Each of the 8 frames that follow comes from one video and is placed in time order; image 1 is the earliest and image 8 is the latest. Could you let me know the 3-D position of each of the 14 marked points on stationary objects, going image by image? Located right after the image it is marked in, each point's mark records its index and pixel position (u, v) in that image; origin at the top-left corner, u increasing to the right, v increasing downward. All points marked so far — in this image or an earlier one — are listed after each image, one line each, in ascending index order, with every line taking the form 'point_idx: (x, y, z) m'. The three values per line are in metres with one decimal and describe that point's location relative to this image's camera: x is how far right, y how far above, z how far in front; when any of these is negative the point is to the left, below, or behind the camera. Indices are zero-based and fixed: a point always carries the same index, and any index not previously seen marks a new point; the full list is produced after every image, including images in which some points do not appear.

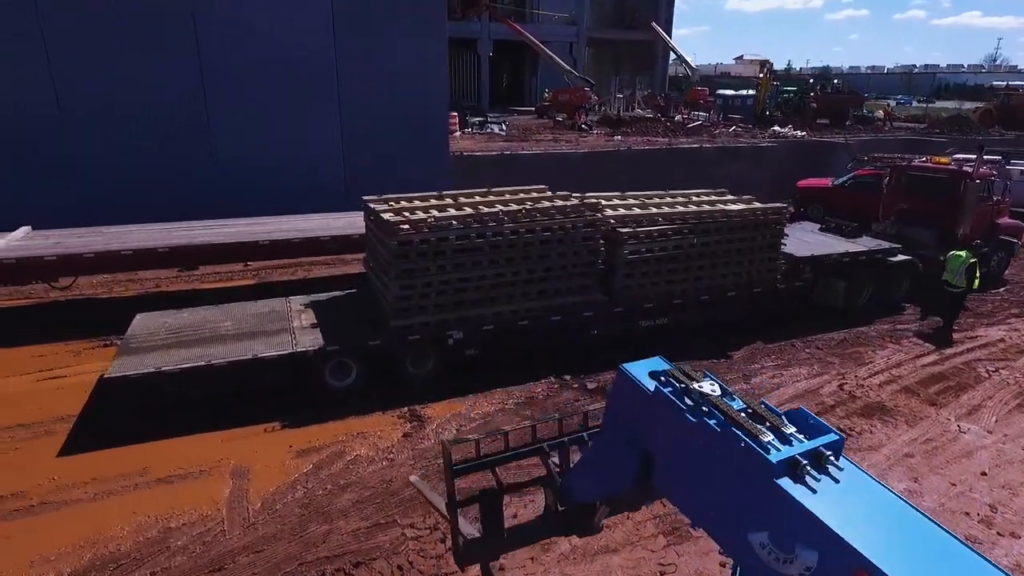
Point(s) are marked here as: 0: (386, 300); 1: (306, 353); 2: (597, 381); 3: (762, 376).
0: (-1.1, -0.1, +5.5) m
1: (-1.7, -0.5, +5.1) m
2: (+0.8, -0.9, +5.7) m
3: (+2.4, -0.9, +5.9) m
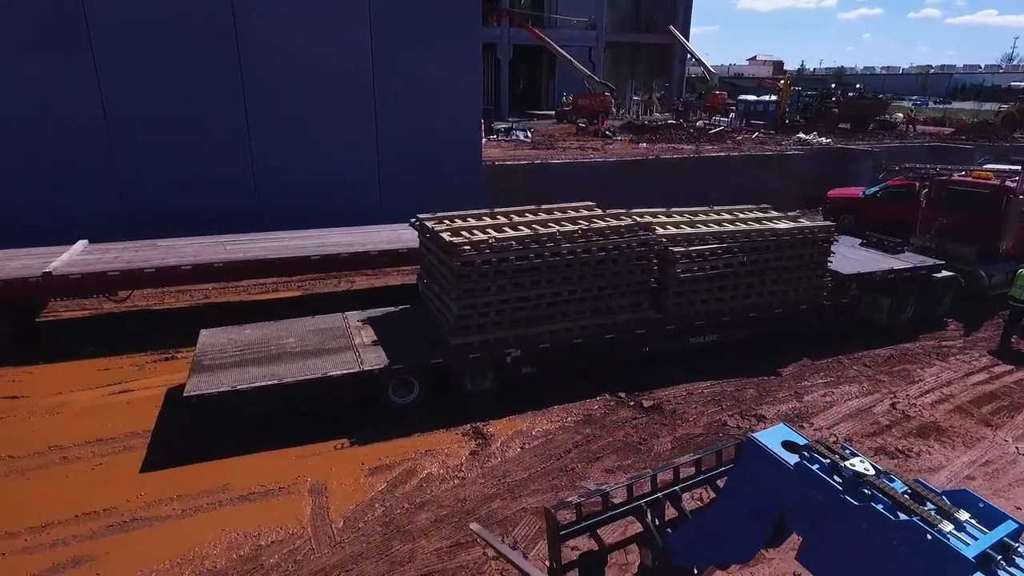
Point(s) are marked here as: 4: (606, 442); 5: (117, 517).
0: (-0.6, -0.3, +5.6) m
1: (-1.2, -0.7, +5.2) m
2: (+1.3, -1.1, +5.8) m
3: (+3.0, -1.0, +6.0) m
4: (+0.8, -1.3, +5.2) m
5: (-2.7, -1.6, +4.2) m
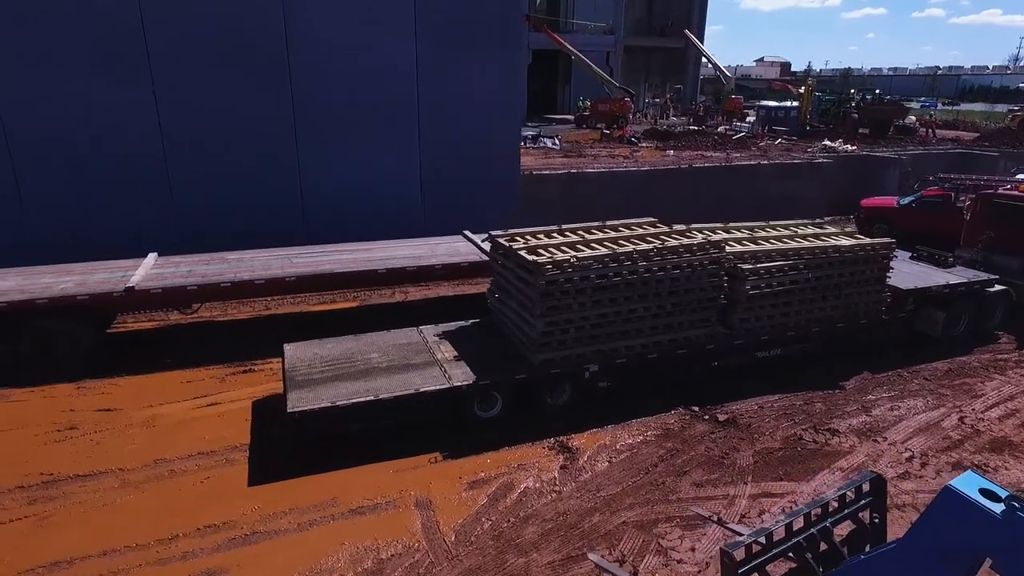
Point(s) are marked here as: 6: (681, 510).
0: (+0.2, -0.4, +5.8) m
1: (-0.4, -0.9, +5.4) m
2: (+2.1, -1.2, +6.0) m
3: (+3.7, -1.2, +6.1) m
4: (+1.6, -1.5, +5.3) m
5: (-2.0, -1.7, +4.4) m
6: (+1.3, -1.7, +4.7) m
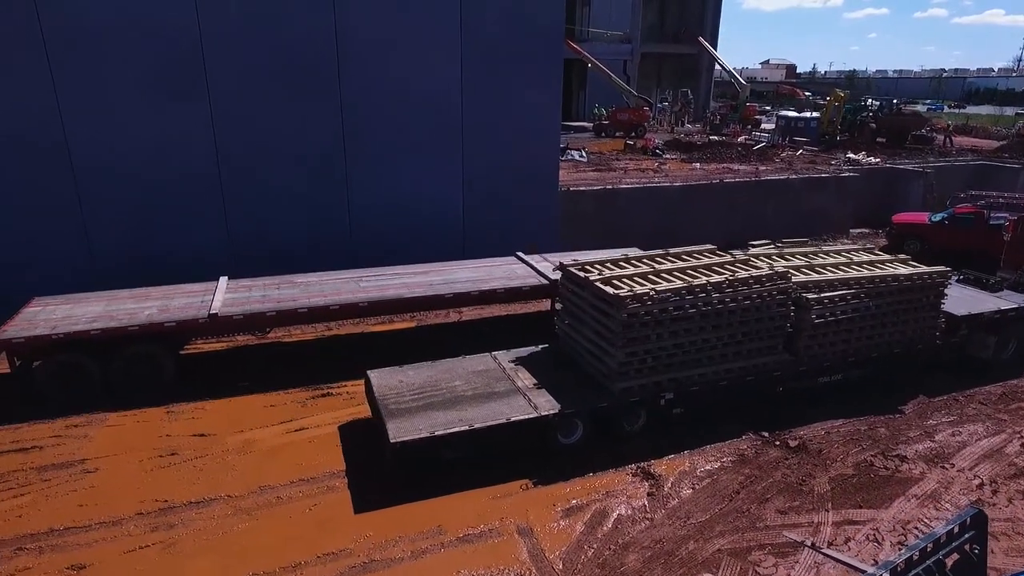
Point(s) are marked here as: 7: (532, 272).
0: (+0.9, -0.7, +6.0) m
1: (+0.3, -1.2, +5.7) m
2: (+2.9, -1.5, +6.2) m
3: (+4.5, -1.5, +6.3) m
4: (+2.3, -1.8, +5.6) m
5: (-1.2, -2.0, +4.6) m
6: (+2.1, -2.0, +4.9) m
7: (+0.3, +0.2, +8.7) m
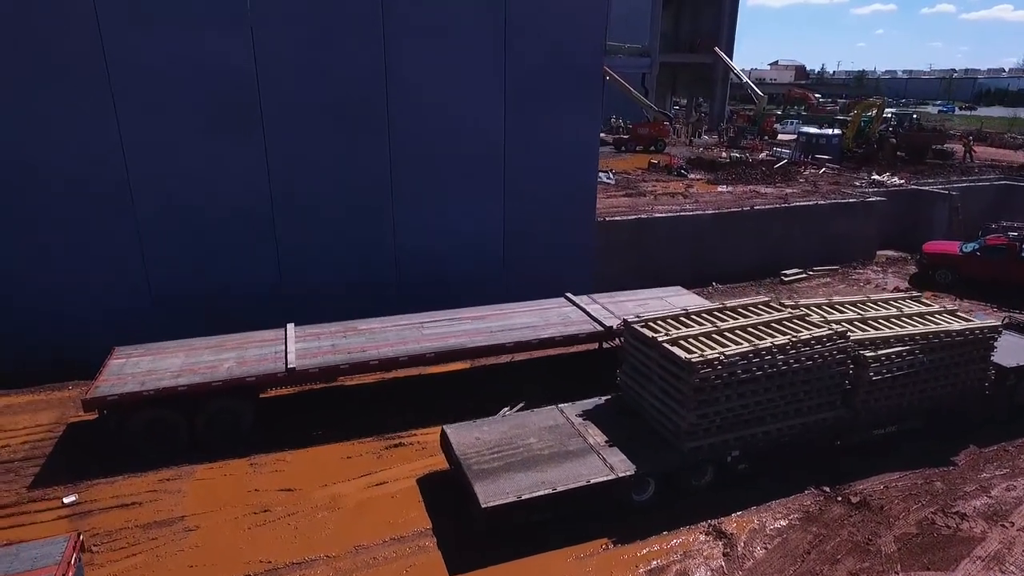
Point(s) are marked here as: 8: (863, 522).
0: (+1.7, -1.4, +6.3) m
1: (+1.1, -1.8, +5.9) m
2: (+3.7, -2.2, +6.5) m
3: (+5.3, -2.2, +6.6) m
4: (+3.1, -2.4, +5.8) m
5: (-0.4, -2.7, +4.9) m
6: (+2.8, -2.7, +5.2) m
7: (+1.1, -0.4, +9.0) m
8: (+3.5, -2.3, +6.1) m
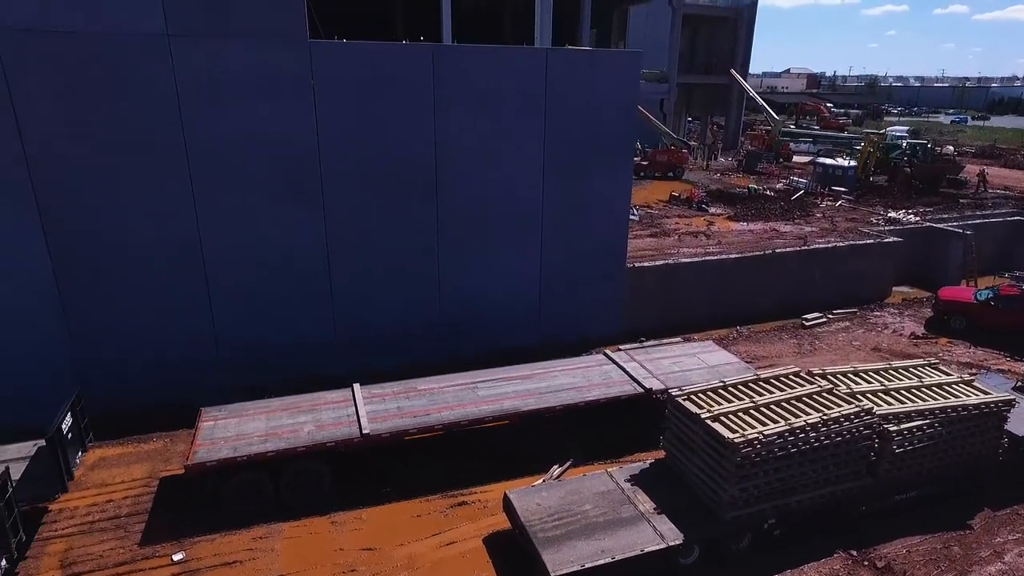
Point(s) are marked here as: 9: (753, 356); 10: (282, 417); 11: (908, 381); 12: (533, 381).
0: (+2.4, -2.4, +7.0) m
1: (+1.8, -2.8, +6.7) m
2: (+4.3, -3.2, +7.2) m
3: (+5.9, -3.2, +7.3) m
4: (+3.8, -3.4, +6.5) m
5: (+0.2, -3.7, +5.7) m
6: (+3.5, -3.6, +5.9) m
7: (+1.8, -1.4, +9.7) m
8: (+4.2, -3.3, +6.8) m
9: (+5.0, -1.4, +12.6) m
10: (-3.2, -1.8, +8.5) m
11: (+5.4, -1.3, +8.3) m
12: (+0.3, -1.4, +9.5) m
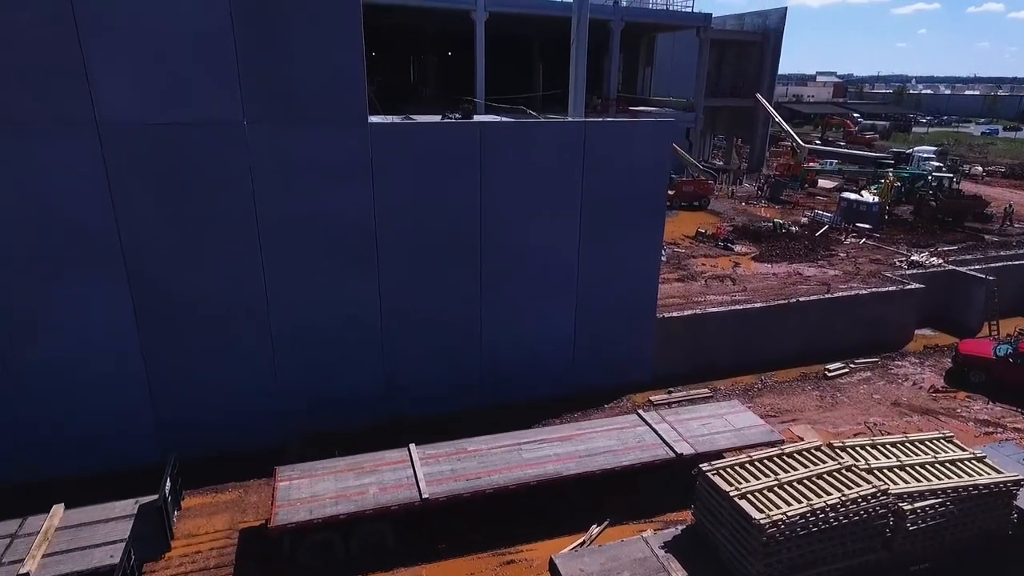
0: (+3.0, -3.6, +7.8) m
1: (+2.4, -4.0, +7.5) m
2: (+4.9, -4.4, +7.9) m
3: (+6.5, -4.4, +7.9) m
4: (+4.3, -4.6, +7.3) m
5: (+0.8, -4.8, +6.5) m
6: (+4.1, -4.9, +6.6) m
7: (+2.5, -2.6, +10.5) m
8: (+4.8, -4.5, +7.5) m
9: (+5.8, -2.6, +13.3) m
10: (-2.5, -2.9, +9.4) m
11: (+6.1, -2.5, +9.0) m
12: (+1.0, -2.6, +10.3) m
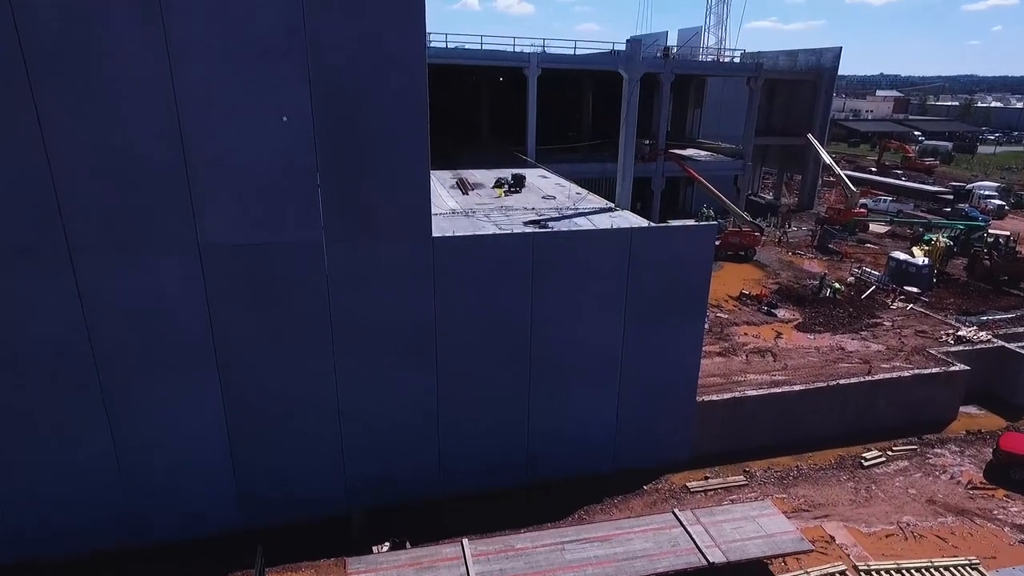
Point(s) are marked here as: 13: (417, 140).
0: (+3.6, -5.7, +8.5) m
1: (+2.9, -6.1, +8.2) m
2: (+5.5, -6.6, +8.5) m
3: (+7.1, -6.6, +8.4) m
4: (+4.9, -6.8, +7.9) m
5: (+1.2, -6.9, +7.4) m
6: (+4.5, -7.0, +7.3) m
7: (+3.3, -4.7, +11.2) m
8: (+5.3, -6.7, +8.1) m
9: (+6.8, -4.8, +13.8) m
10: (-1.8, -4.9, +10.5) m
11: (+6.8, -4.7, +9.5) m
12: (+1.8, -4.7, +11.2) m
13: (-1.8, +2.9, +11.7) m
